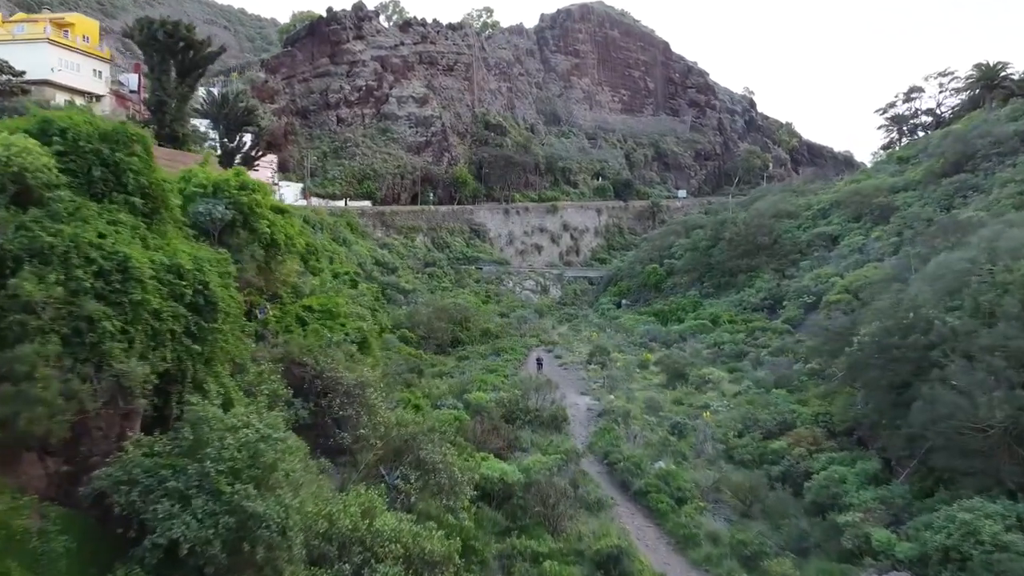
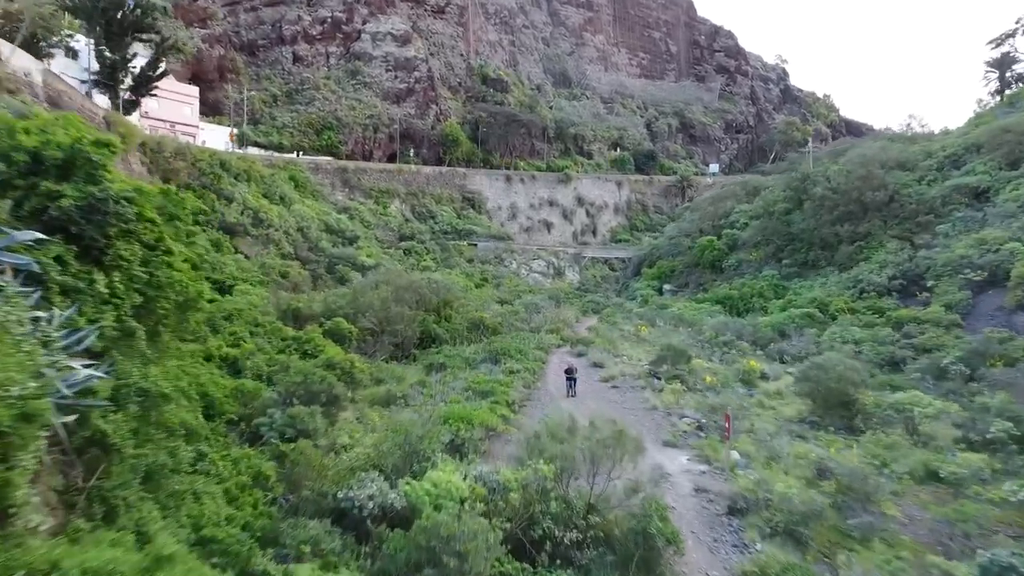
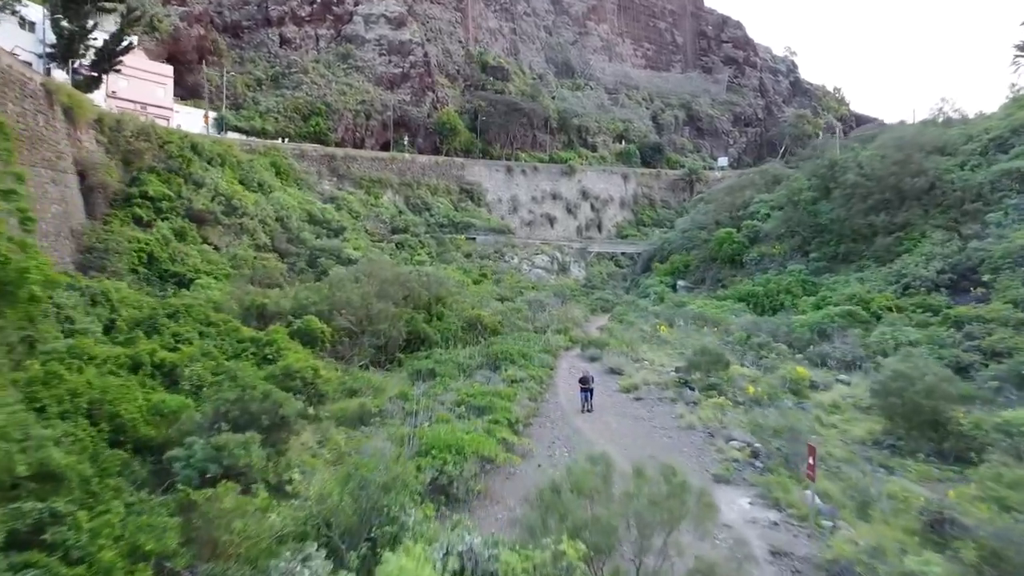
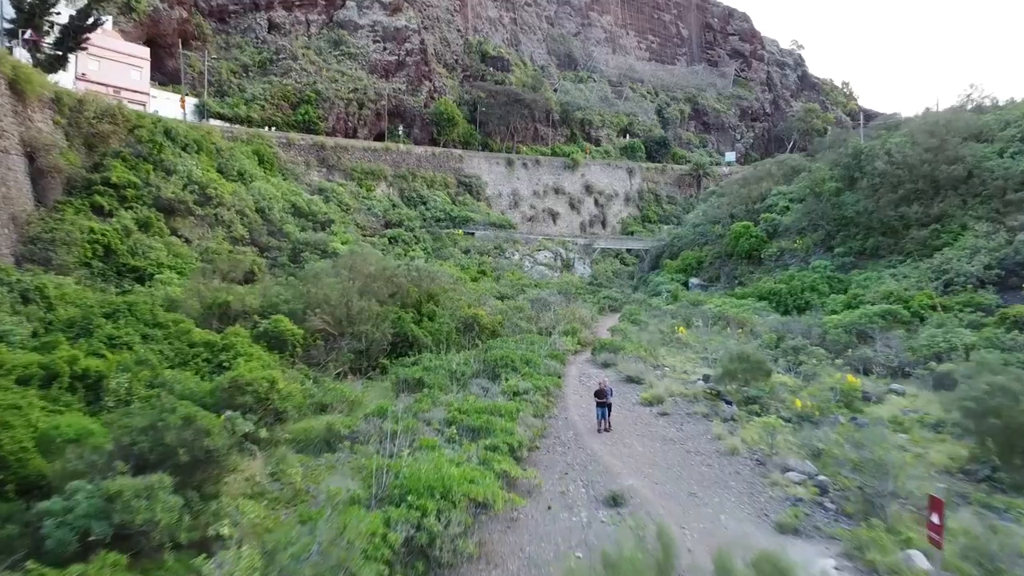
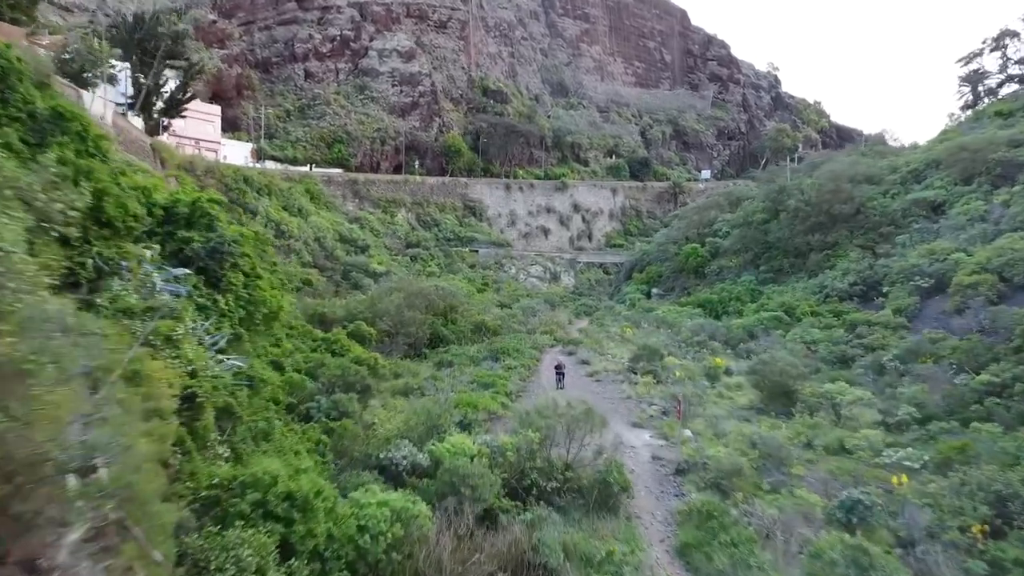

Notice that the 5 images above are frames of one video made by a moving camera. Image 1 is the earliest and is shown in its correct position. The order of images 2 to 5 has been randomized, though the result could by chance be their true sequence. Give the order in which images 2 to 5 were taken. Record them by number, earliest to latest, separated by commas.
5, 2, 3, 4
